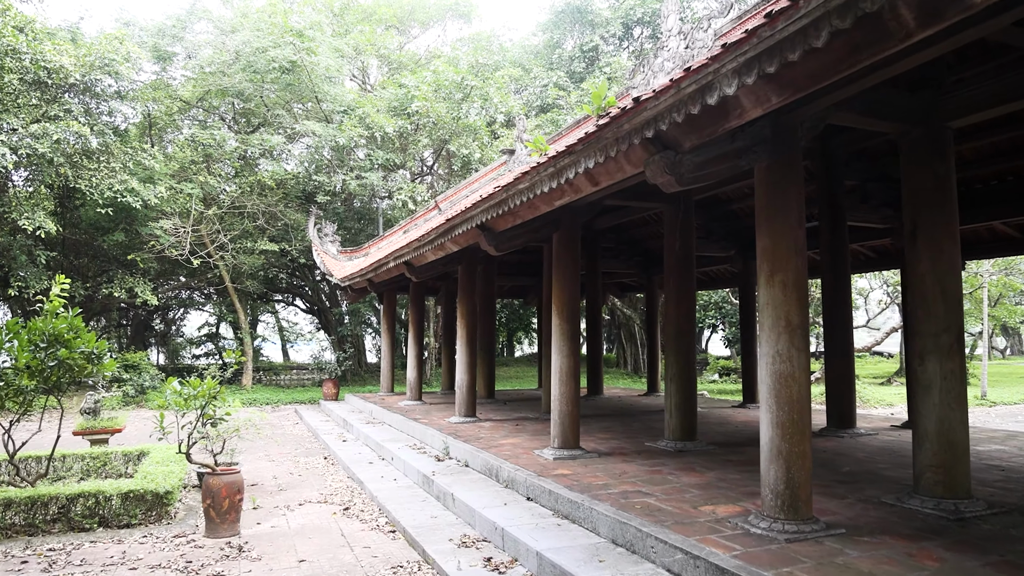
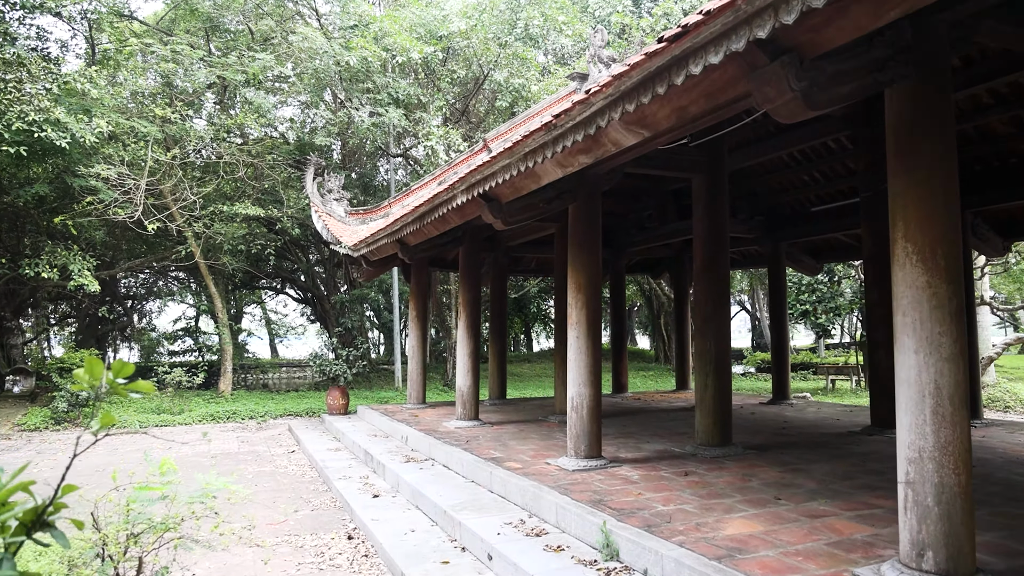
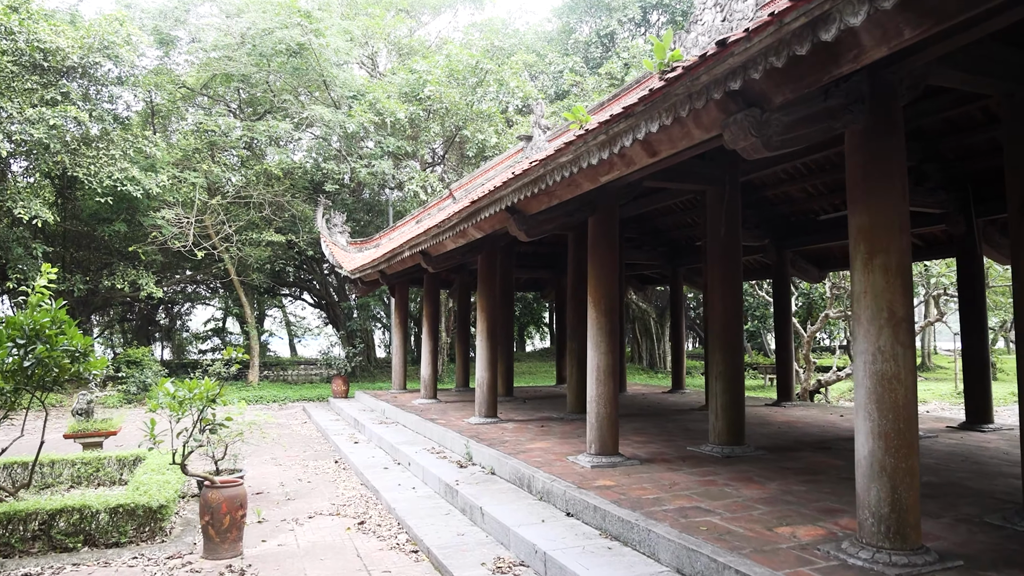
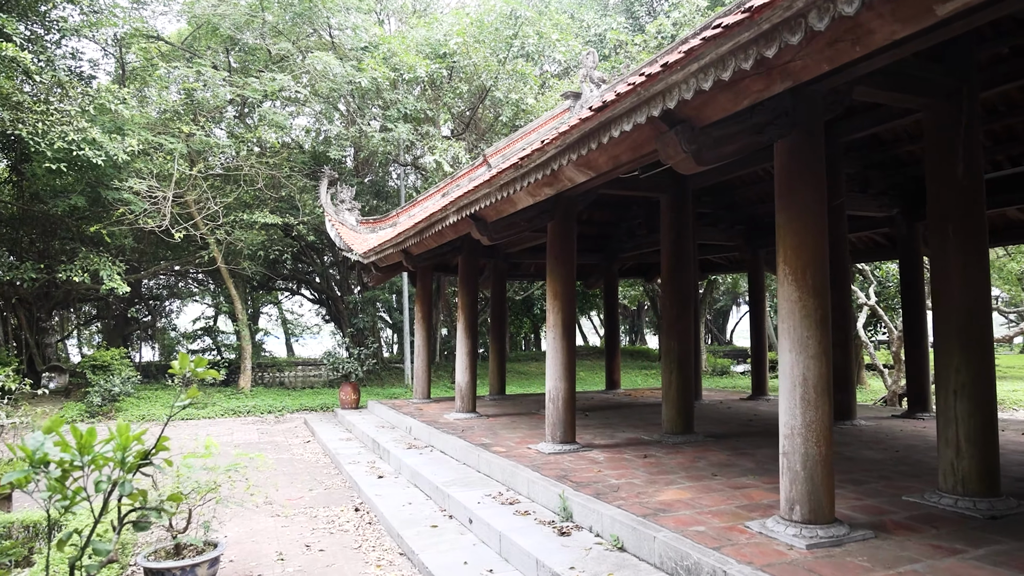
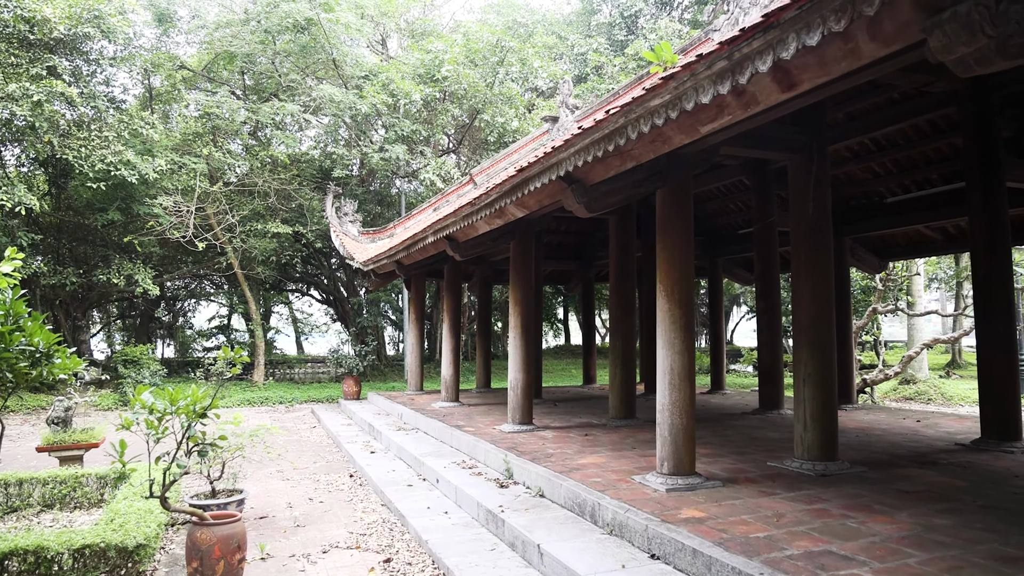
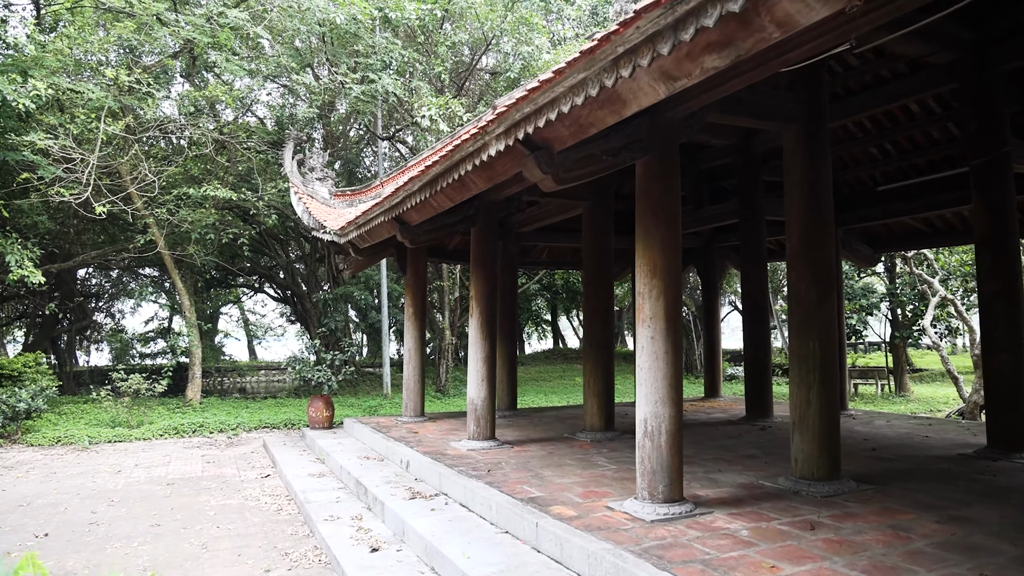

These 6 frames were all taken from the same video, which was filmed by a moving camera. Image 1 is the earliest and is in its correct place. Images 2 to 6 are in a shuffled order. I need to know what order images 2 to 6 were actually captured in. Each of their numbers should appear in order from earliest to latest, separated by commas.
3, 5, 4, 2, 6
